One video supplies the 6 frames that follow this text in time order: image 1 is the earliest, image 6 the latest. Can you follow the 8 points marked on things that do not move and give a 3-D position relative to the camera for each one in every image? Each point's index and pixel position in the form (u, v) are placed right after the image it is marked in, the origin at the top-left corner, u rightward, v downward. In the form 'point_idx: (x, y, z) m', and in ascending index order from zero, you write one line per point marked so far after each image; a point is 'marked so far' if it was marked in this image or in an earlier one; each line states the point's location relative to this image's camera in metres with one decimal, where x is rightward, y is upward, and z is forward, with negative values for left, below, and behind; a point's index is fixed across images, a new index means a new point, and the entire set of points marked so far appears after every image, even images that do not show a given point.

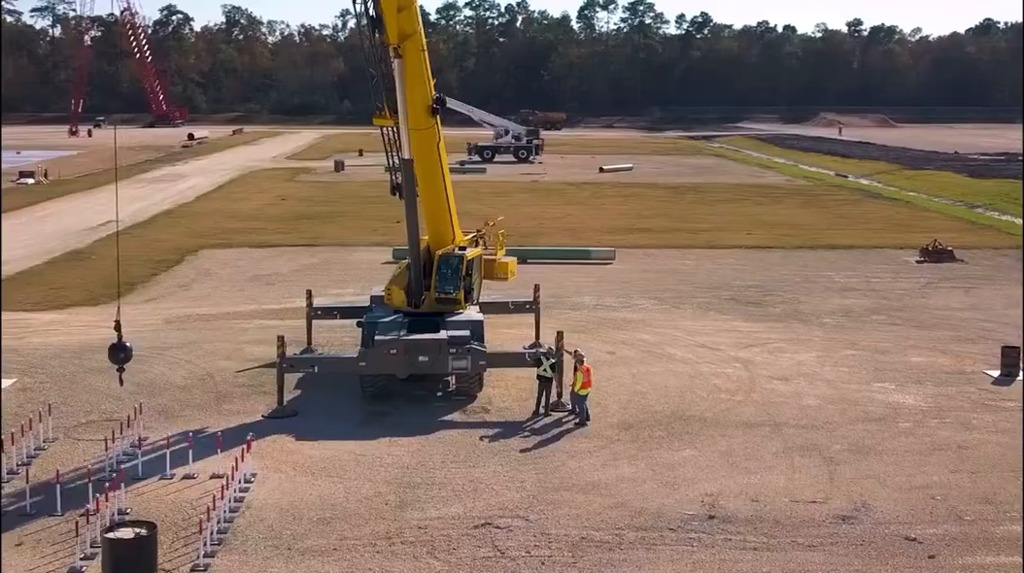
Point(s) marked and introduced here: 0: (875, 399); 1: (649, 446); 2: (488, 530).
0: (+4.6, -1.4, +18.5) m
1: (+1.7, -2.0, +18.3) m
2: (-0.3, -2.8, +16.8) m
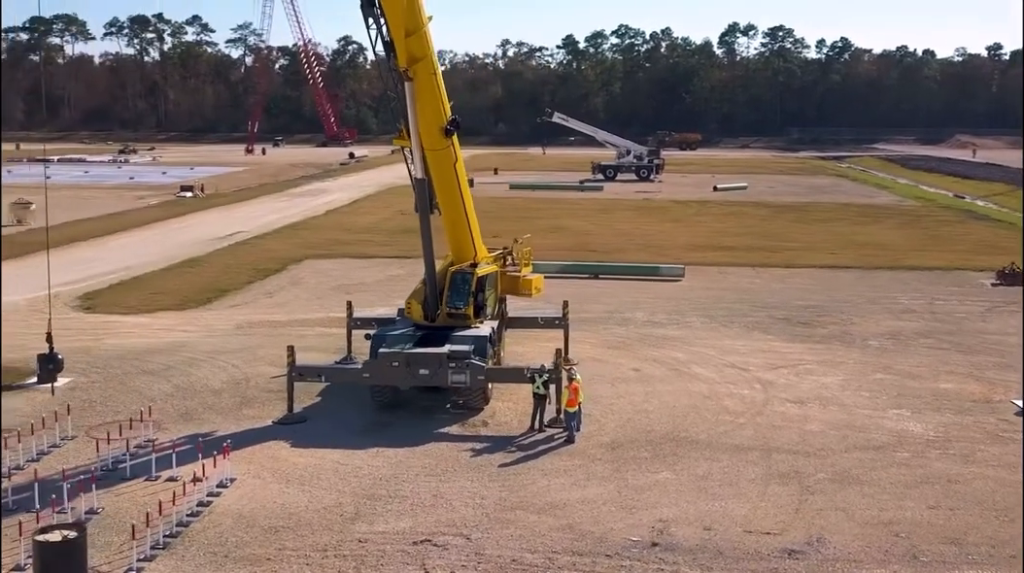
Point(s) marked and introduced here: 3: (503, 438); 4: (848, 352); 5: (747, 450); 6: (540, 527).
0: (+4.2, -1.6, +16.5) m
1: (+1.3, -2.1, +16.7) m
2: (-0.9, -2.8, +15.5) m
3: (-0.1, -2.0, +18.7) m
4: (+4.6, -0.9, +19.6) m
5: (+2.7, -1.9, +16.5) m
6: (+0.3, -2.6, +15.4) m
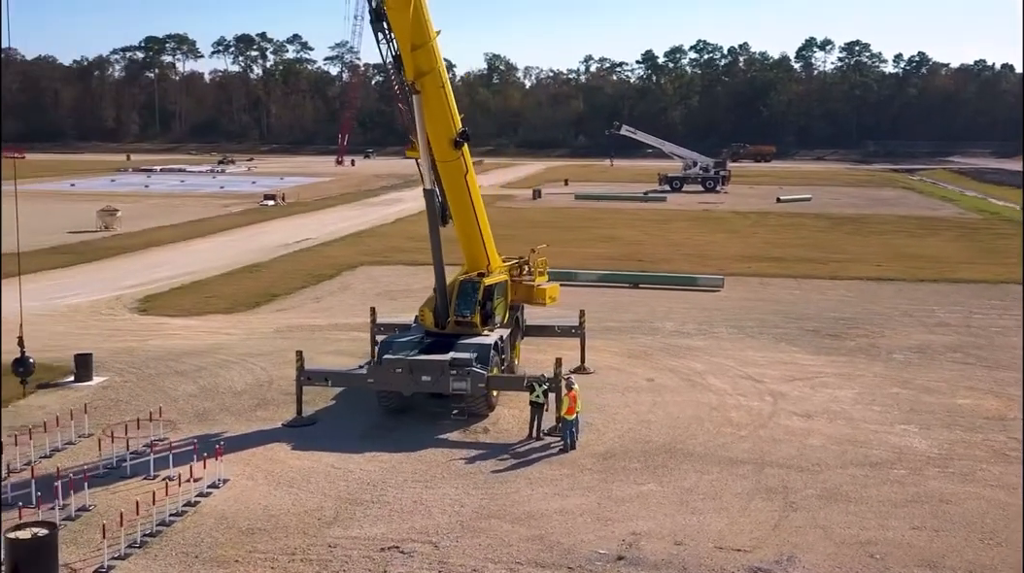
0: (+4.0, -1.7, +15.5) m
1: (+1.1, -2.1, +15.9) m
2: (-1.3, -2.7, +14.9) m
3: (-0.2, -2.0, +18.0) m
4: (+4.6, -1.0, +18.6) m
5: (+2.5, -1.9, +15.6) m
6: (0.0, -2.6, +14.7) m
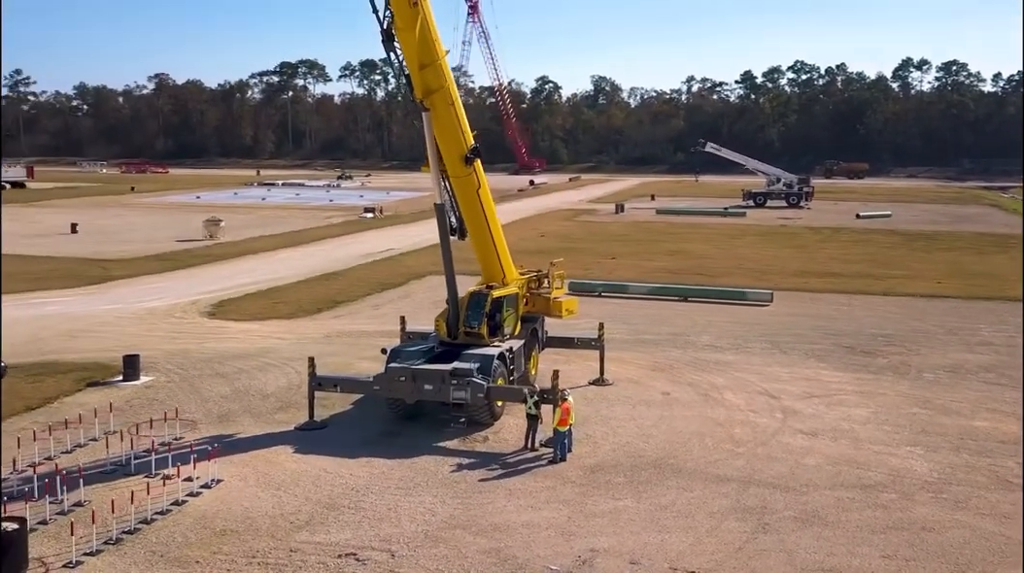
0: (+3.7, -1.7, +14.2) m
1: (+0.8, -2.1, +14.9) m
2: (-1.6, -2.7, +14.2) m
3: (-0.2, -2.0, +17.1) m
4: (+4.6, -1.1, +17.3) m
5: (+2.2, -2.0, +14.5) m
6: (-0.4, -2.5, +13.9) m
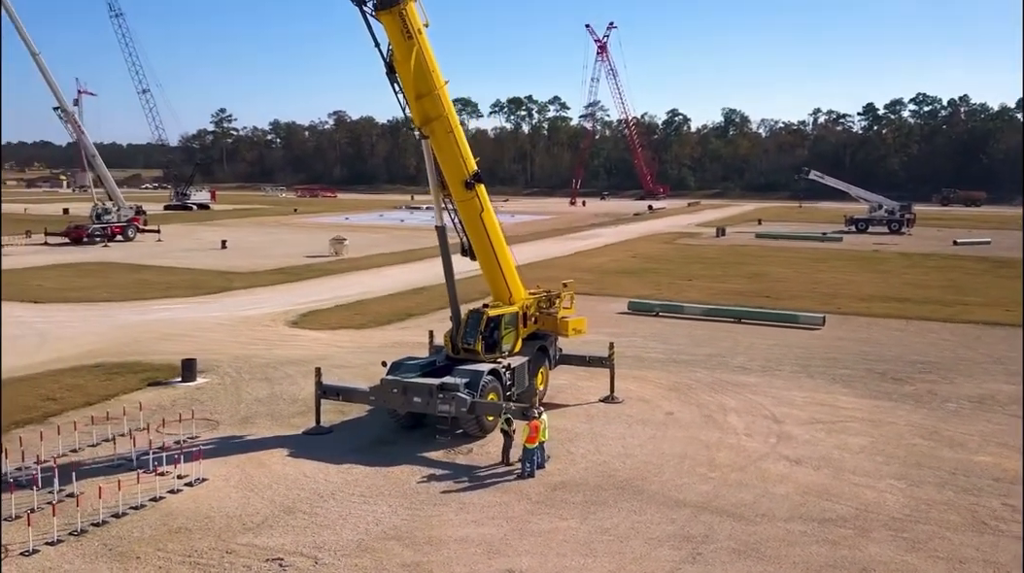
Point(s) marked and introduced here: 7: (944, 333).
0: (+3.1, -1.9, +12.7) m
1: (+0.3, -2.1, +13.8) m
2: (-2.3, -2.6, +13.3) m
3: (-0.5, -2.0, +16.1) m
4: (+4.4, -1.4, +15.7) m
5: (+1.6, -2.0, +13.2) m
6: (-1.1, -2.4, +12.9) m
7: (+6.0, -0.7, +19.9) m
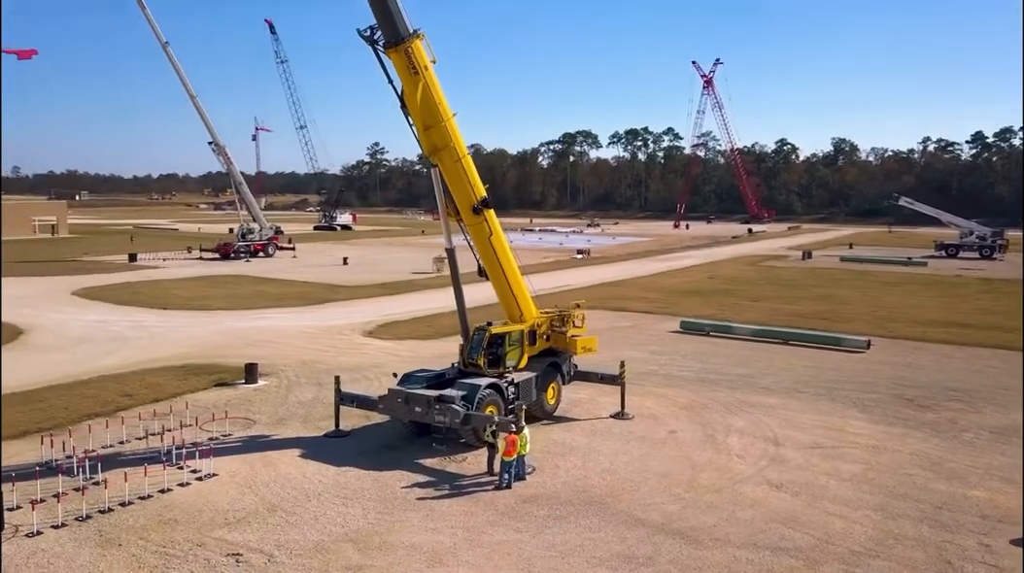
0: (+2.6, -2.0, +11.9) m
1: (0.0, -2.2, +13.2) m
2: (-2.7, -2.5, +13.0) m
3: (-0.6, -2.1, +15.6) m
4: (+4.2, -1.6, +14.7) m
5: (+1.1, -2.1, +12.5) m
6: (-1.5, -2.4, +12.5) m
7: (+6.3, -1.0, +18.7) m
